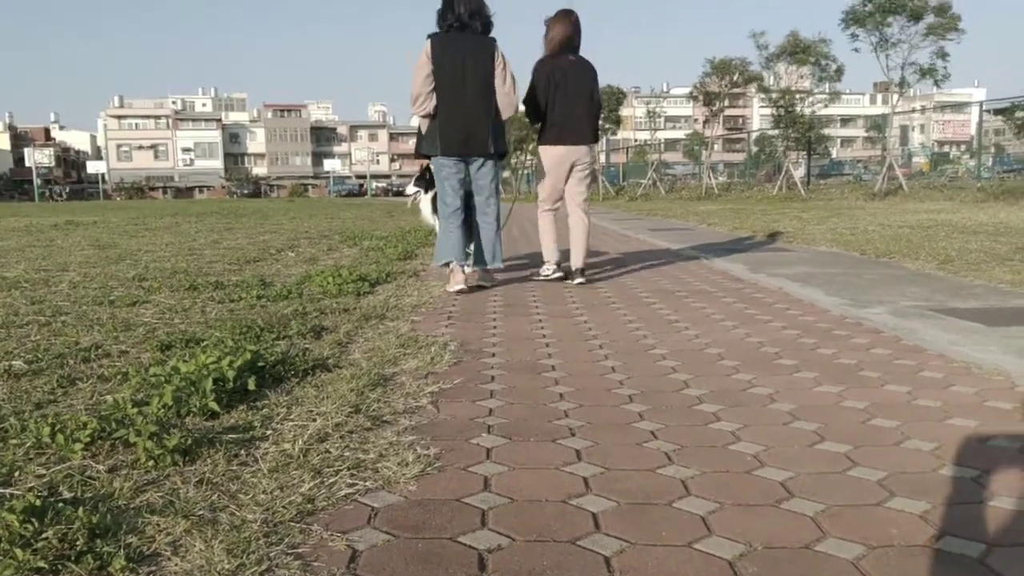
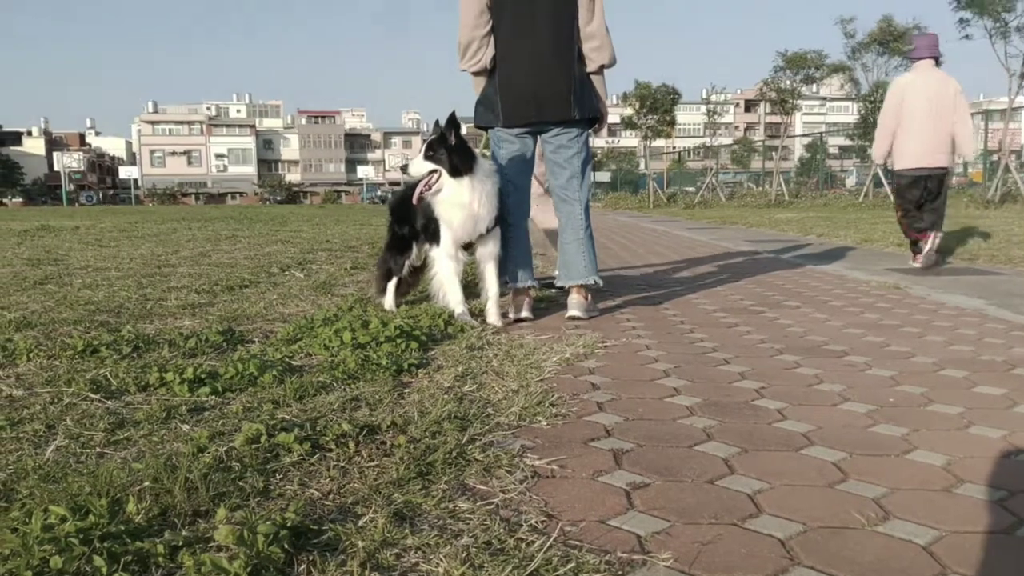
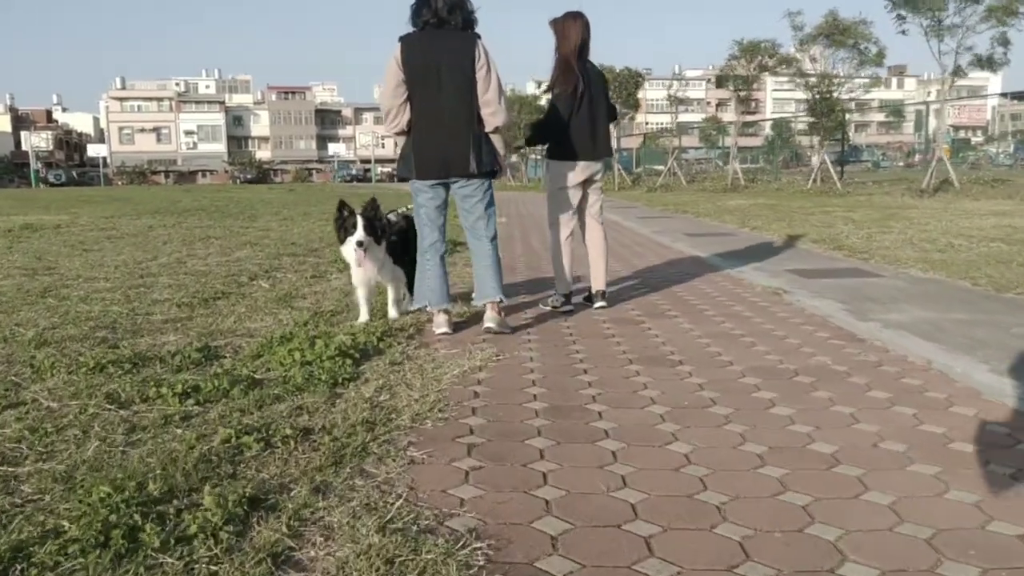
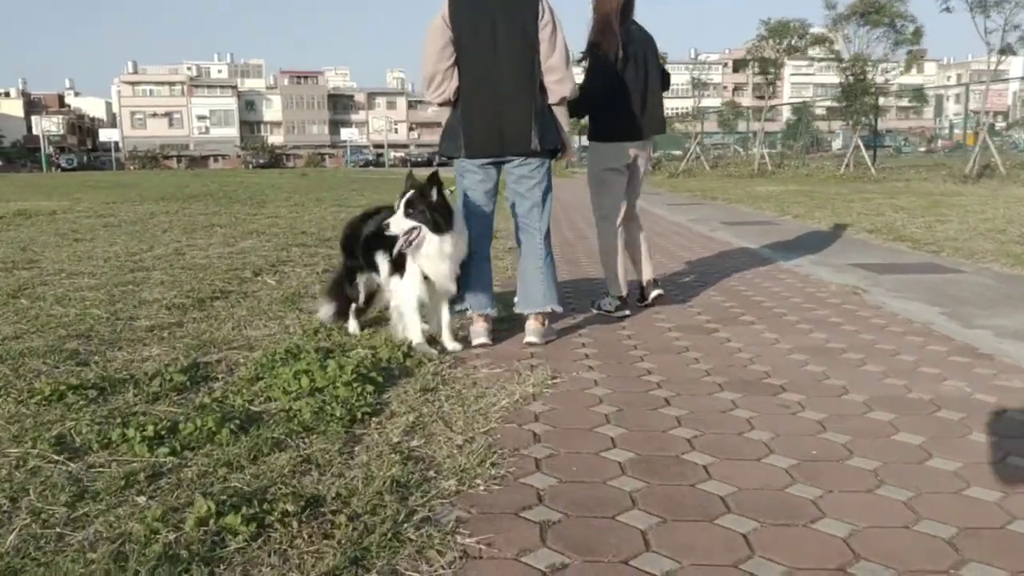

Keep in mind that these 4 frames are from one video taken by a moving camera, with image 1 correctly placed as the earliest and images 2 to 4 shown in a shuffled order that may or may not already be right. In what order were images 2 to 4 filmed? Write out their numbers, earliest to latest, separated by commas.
3, 4, 2
